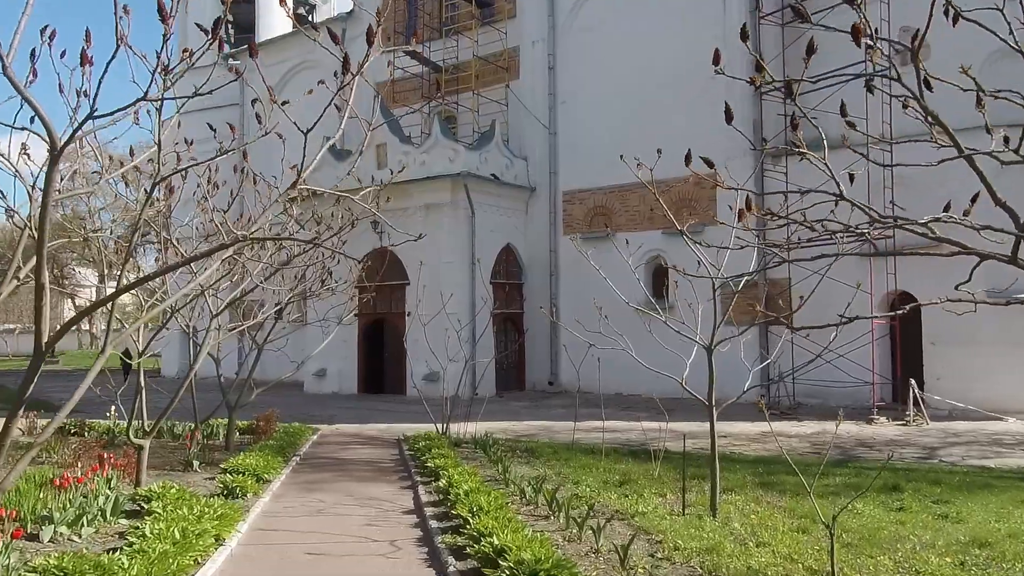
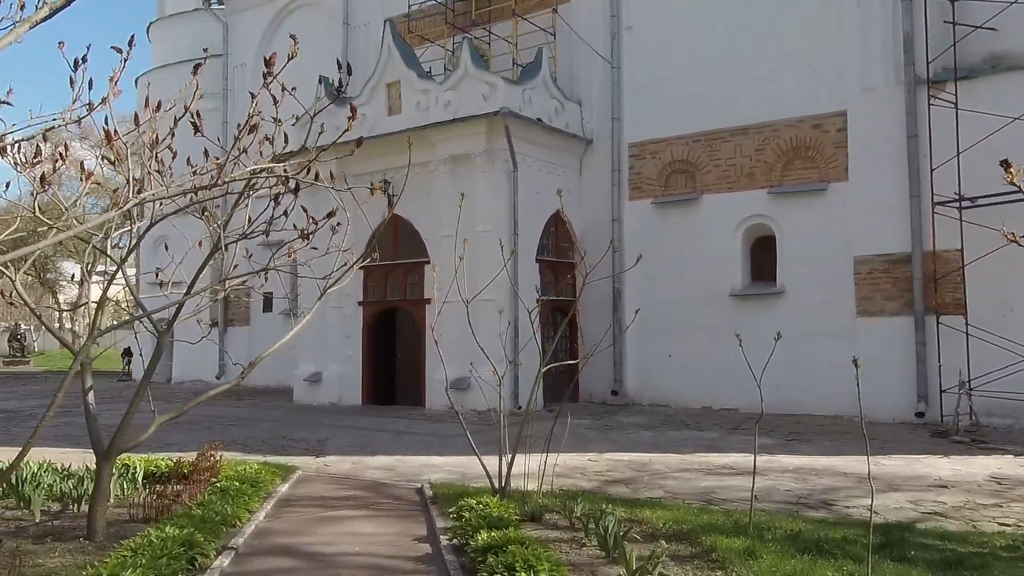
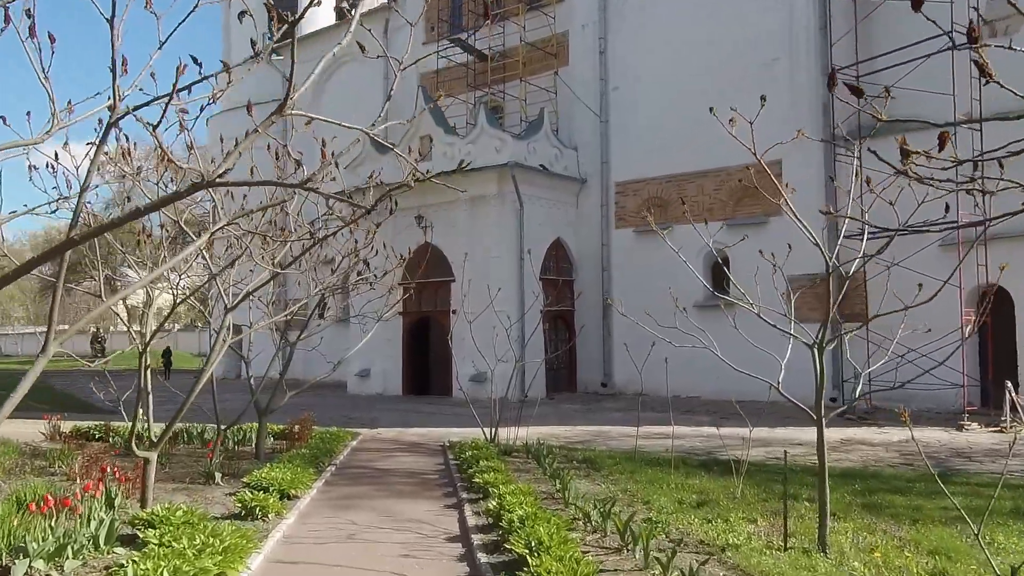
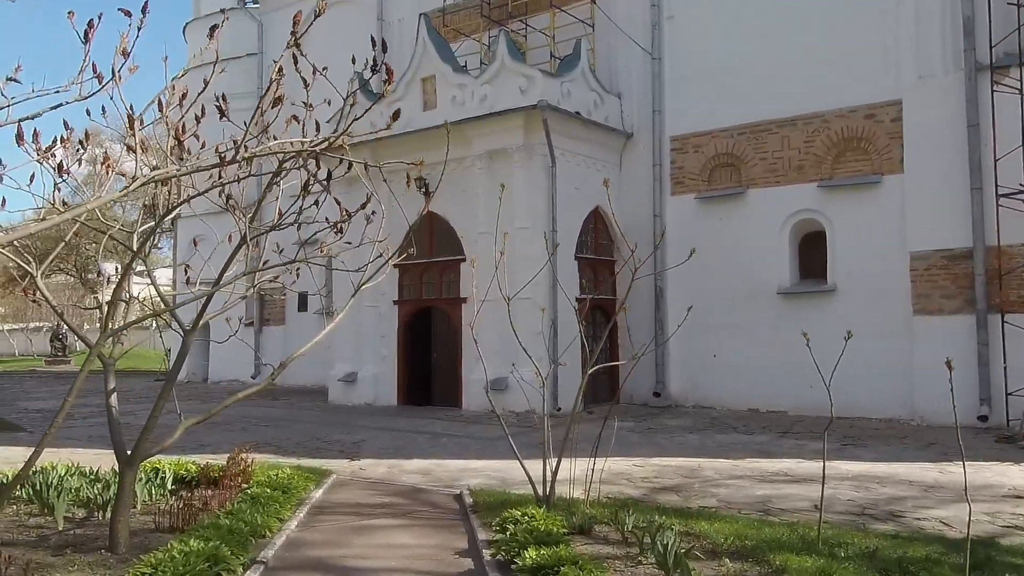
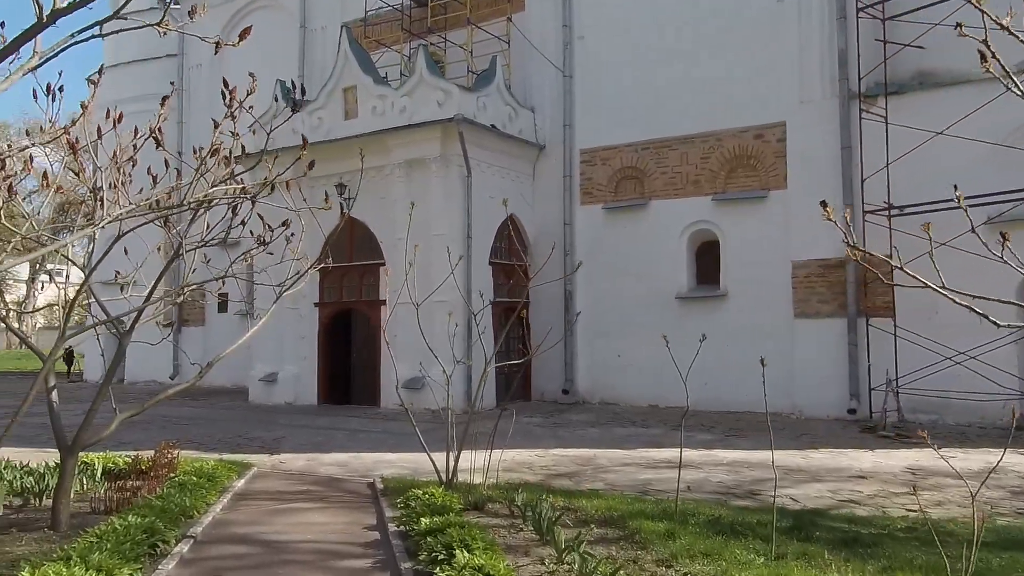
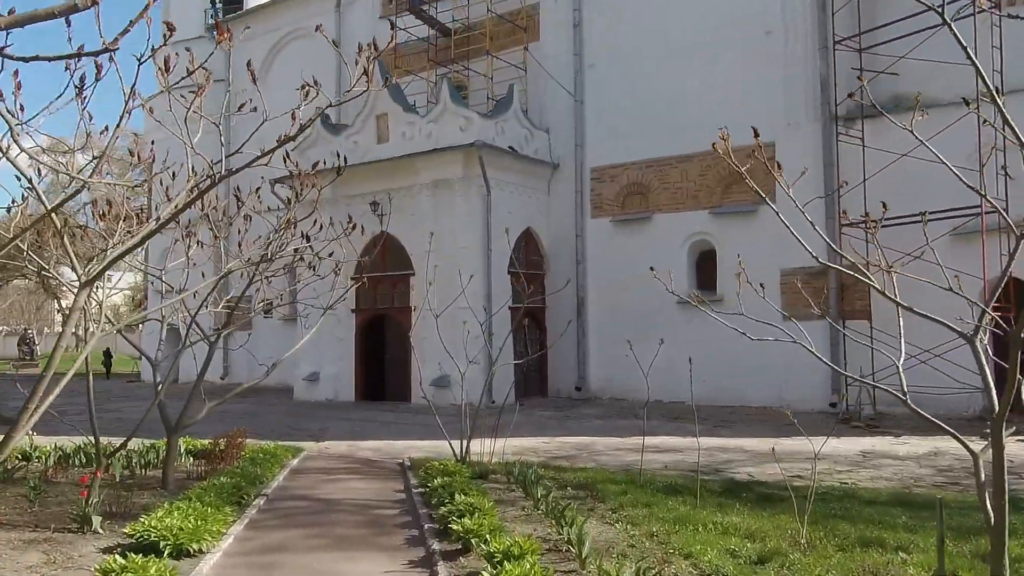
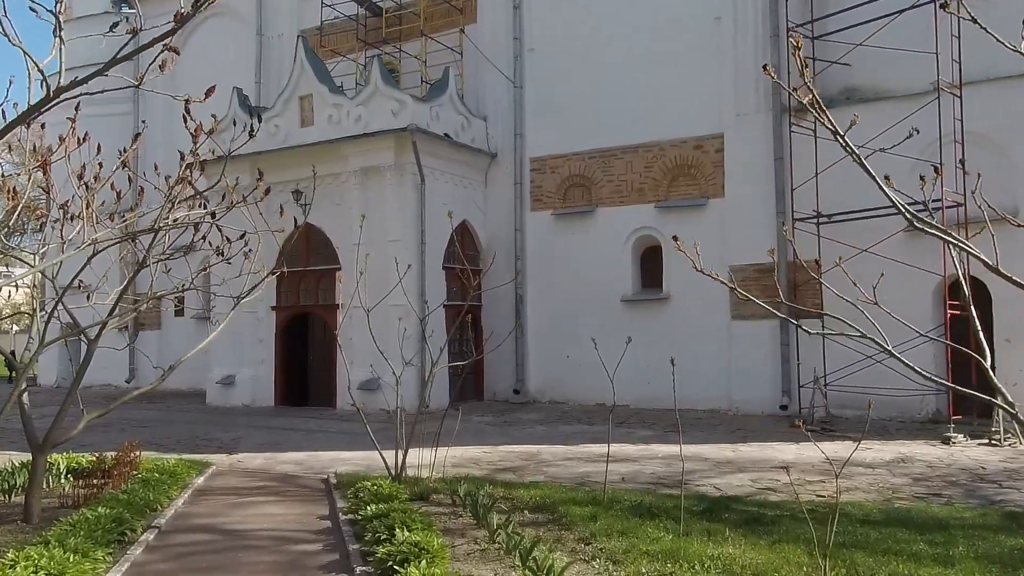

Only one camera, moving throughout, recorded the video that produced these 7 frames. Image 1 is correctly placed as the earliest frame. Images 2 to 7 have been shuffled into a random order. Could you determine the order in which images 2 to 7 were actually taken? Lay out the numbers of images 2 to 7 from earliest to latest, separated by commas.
3, 6, 7, 5, 2, 4
